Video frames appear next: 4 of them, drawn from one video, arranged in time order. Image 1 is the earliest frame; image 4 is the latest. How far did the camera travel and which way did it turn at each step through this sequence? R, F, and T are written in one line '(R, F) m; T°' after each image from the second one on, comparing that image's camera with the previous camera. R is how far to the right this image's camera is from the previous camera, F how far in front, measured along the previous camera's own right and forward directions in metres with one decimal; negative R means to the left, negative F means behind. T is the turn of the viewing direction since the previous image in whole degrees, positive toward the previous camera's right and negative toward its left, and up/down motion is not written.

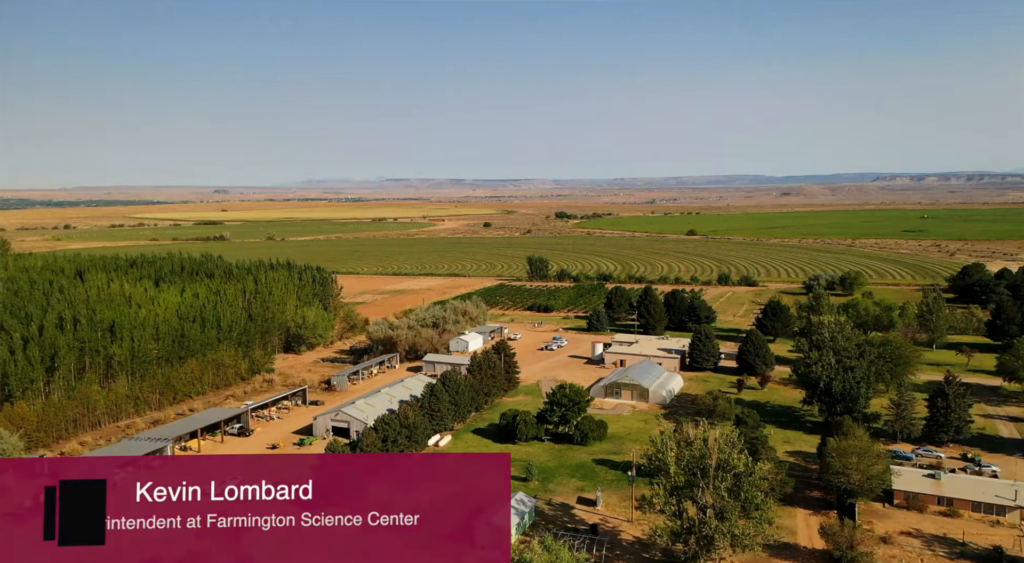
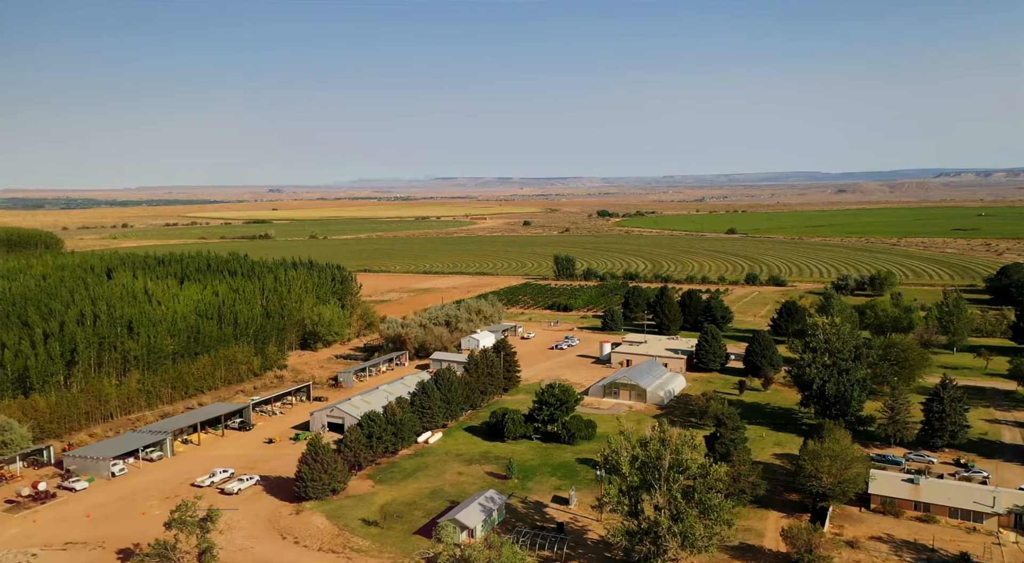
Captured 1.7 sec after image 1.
(+2.8, -0.3) m; -3°
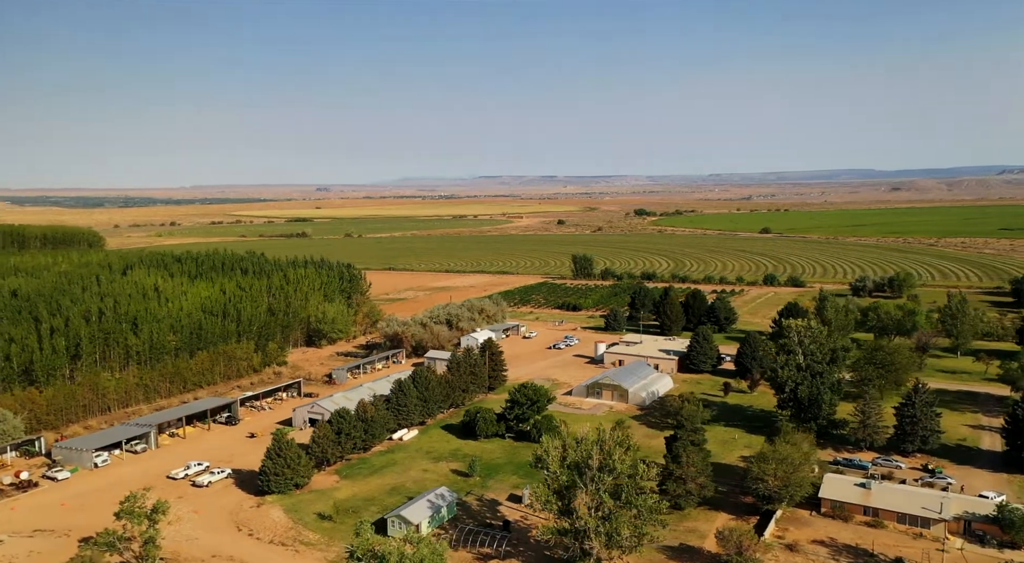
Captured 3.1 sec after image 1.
(+3.4, -0.3) m; -3°
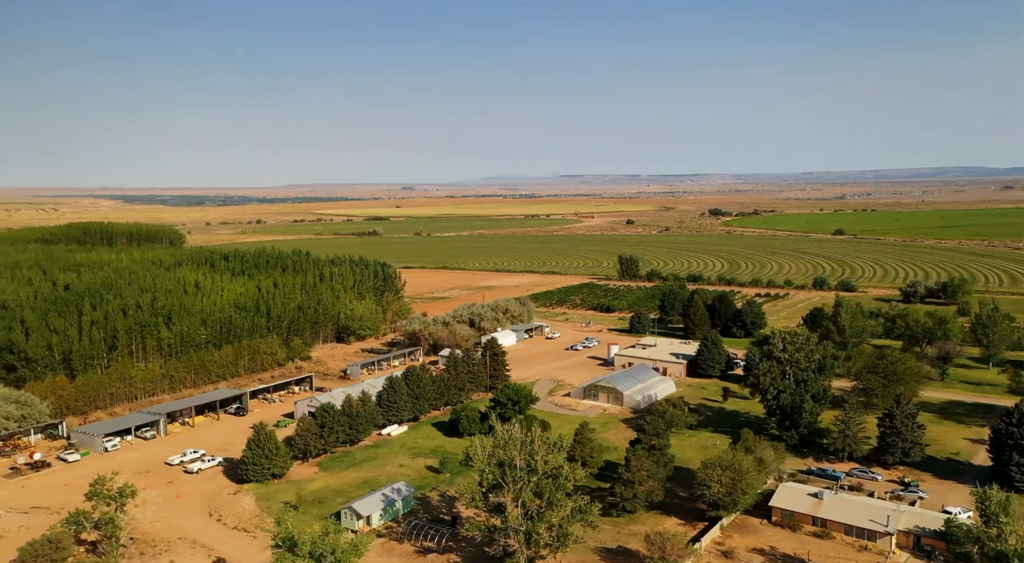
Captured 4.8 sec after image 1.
(+4.7, -0.5) m; -6°
